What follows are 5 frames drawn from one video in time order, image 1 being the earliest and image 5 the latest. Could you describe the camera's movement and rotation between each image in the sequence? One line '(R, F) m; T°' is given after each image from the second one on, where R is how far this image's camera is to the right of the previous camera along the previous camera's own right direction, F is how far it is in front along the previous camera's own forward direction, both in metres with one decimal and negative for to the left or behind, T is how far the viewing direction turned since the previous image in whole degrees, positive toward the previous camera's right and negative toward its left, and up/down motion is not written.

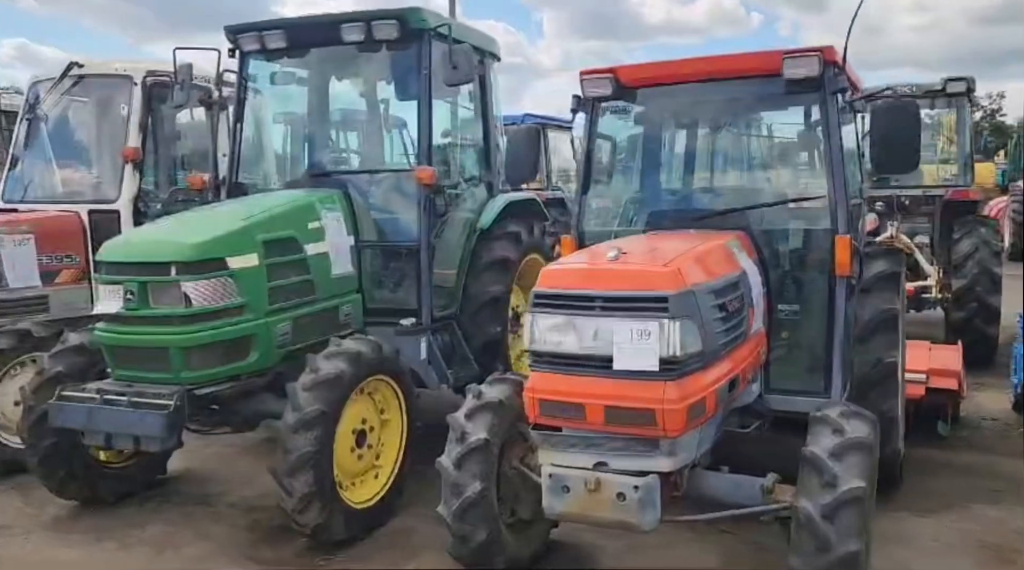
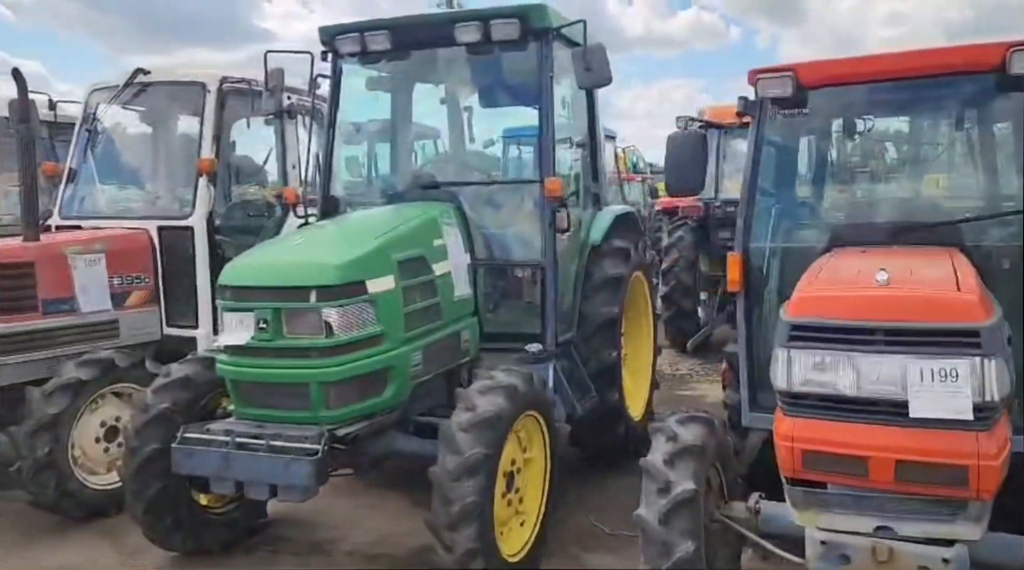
(-0.6, +0.4) m; 0°
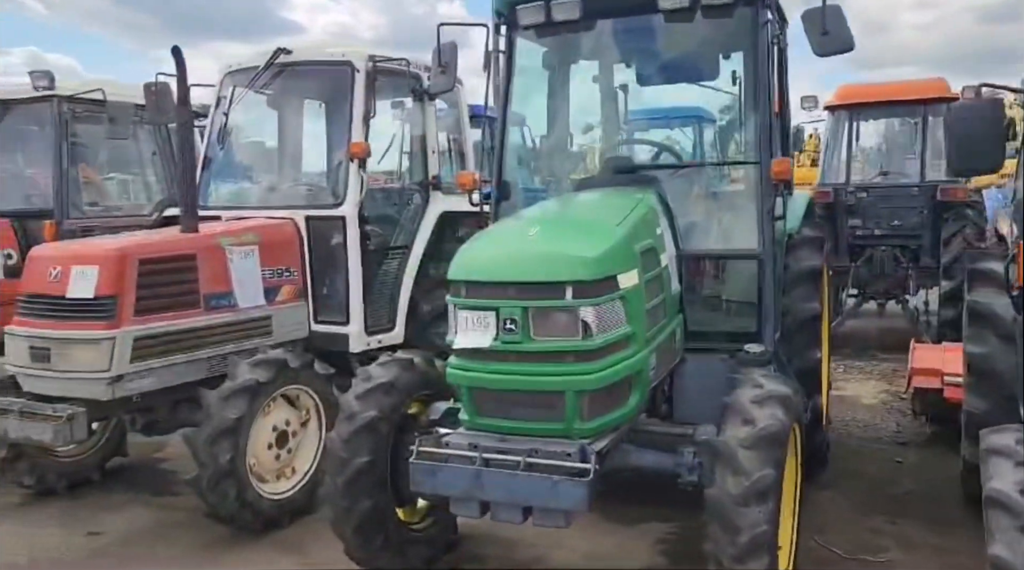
(-0.7, +0.3) m; -3°
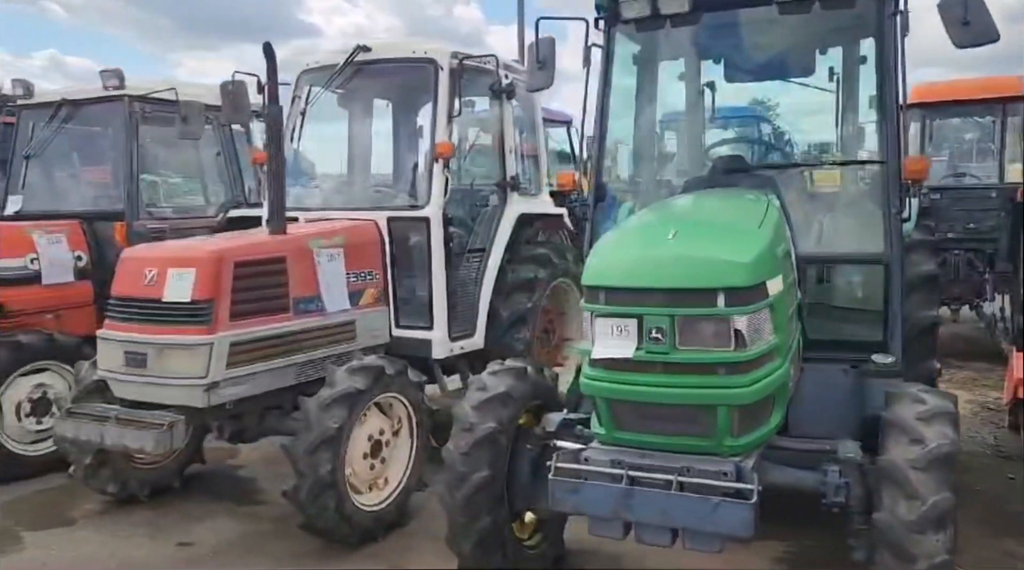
(-0.3, +0.1) m; -2°
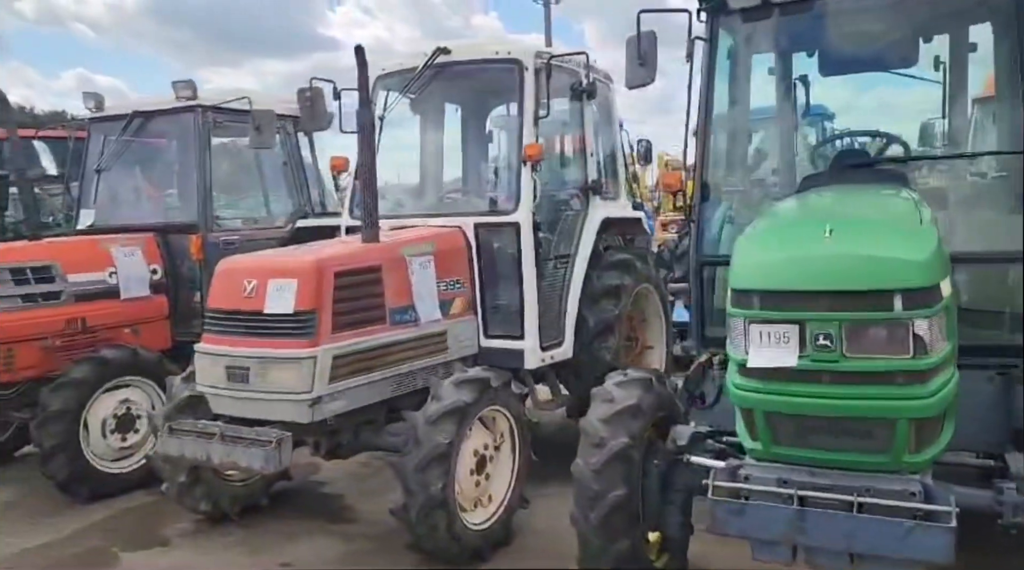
(-0.3, +0.2) m; -2°
